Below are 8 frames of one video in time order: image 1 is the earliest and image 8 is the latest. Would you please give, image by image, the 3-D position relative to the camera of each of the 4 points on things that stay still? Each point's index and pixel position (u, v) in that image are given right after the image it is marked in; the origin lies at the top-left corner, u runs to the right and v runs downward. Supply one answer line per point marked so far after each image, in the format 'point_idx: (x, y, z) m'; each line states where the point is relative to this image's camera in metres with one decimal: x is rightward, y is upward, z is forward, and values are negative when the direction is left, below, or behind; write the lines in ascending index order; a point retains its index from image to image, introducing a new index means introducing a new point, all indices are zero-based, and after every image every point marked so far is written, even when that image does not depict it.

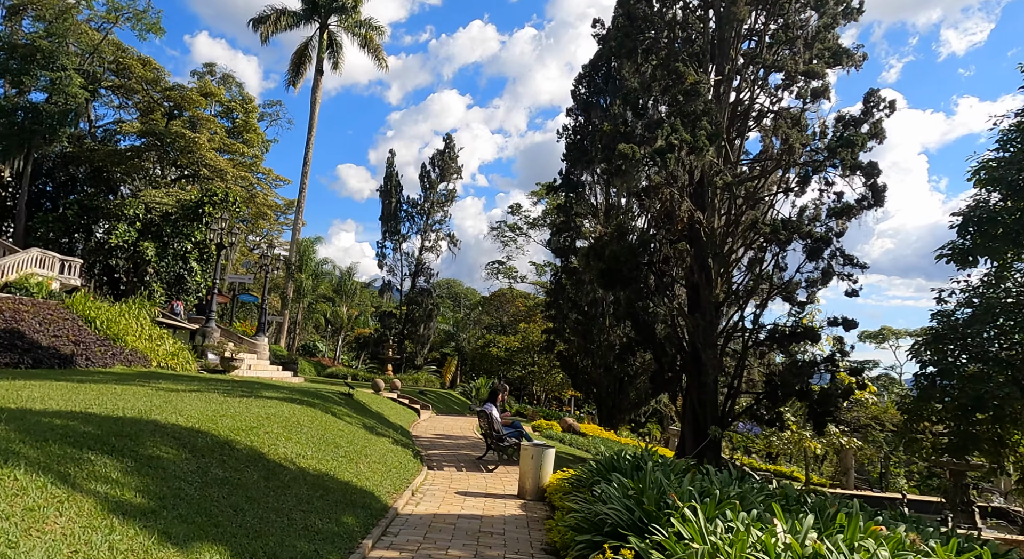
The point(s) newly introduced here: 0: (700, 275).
0: (+4.2, +0.1, +14.9) m
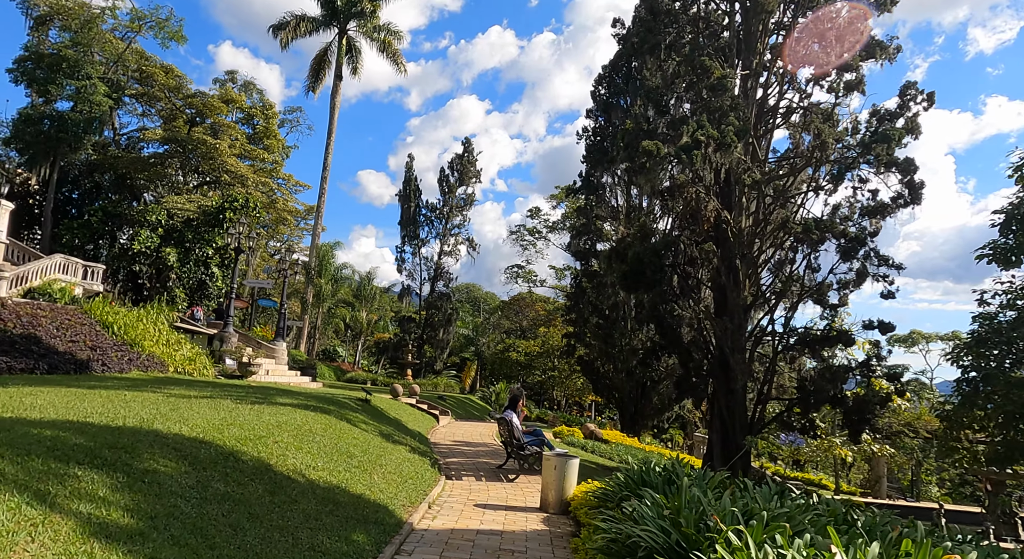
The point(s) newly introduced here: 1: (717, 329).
0: (+4.6, +0.1, +14.4) m
1: (+4.3, -1.0, +14.2) m
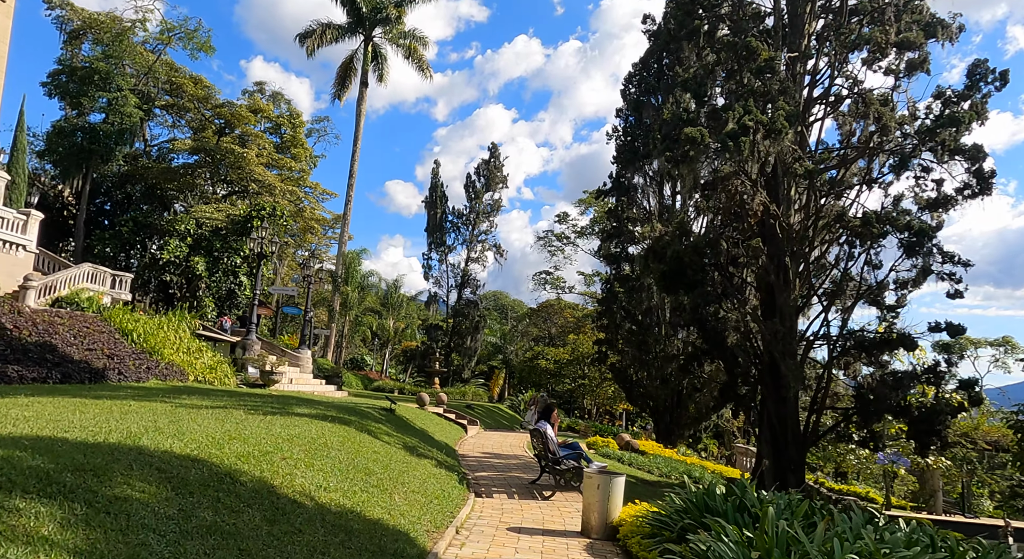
0: (+5.2, +0.1, +13.4) m
1: (+5.0, -1.0, +13.2) m
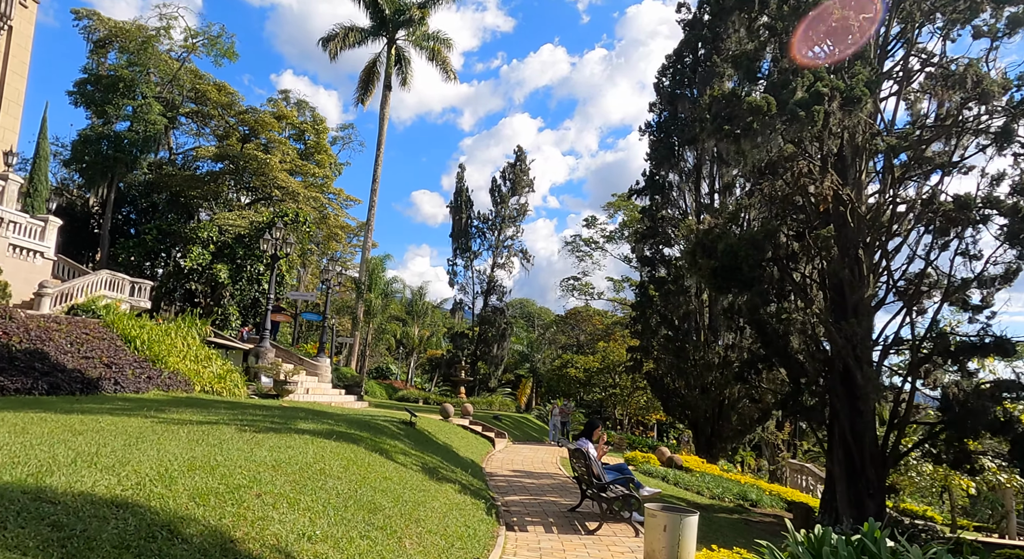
0: (+5.8, +0.2, +11.7) m
1: (+5.5, -1.0, +11.6) m
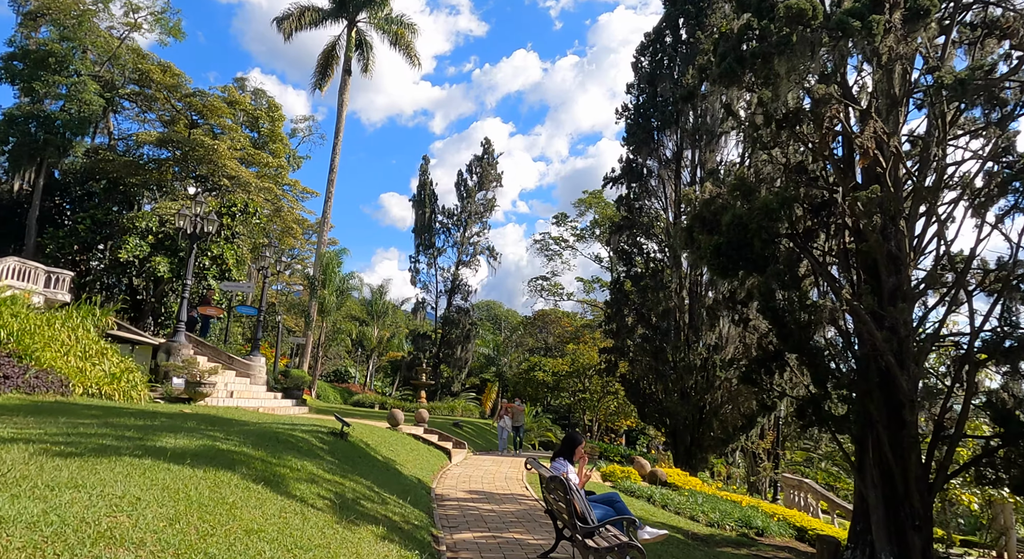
0: (+5.2, +0.5, +9.5) m
1: (+4.9, -0.6, +9.3) m
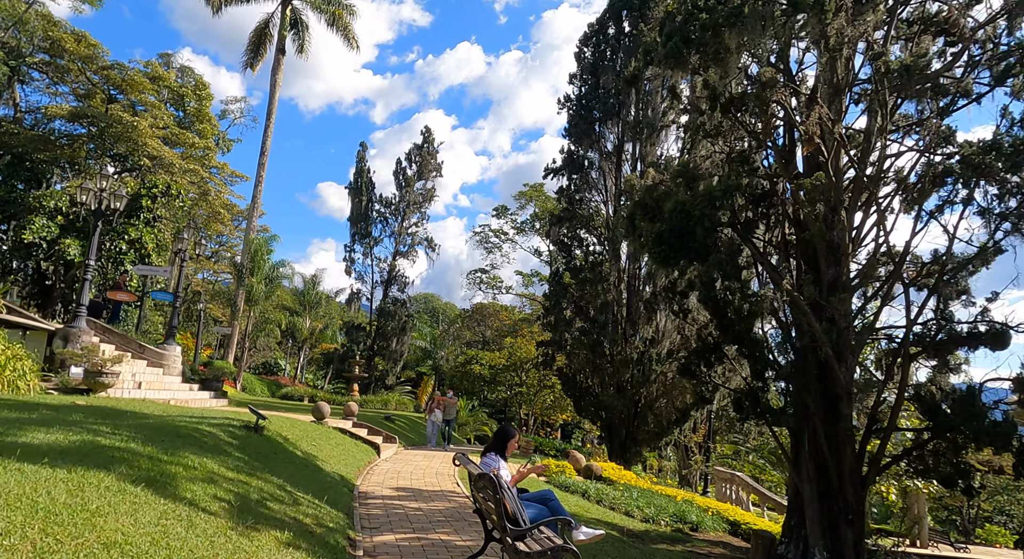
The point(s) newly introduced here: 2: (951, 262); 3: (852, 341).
0: (+4.3, +0.6, +9.3) m
1: (+4.0, -0.5, +9.1) m
2: (+6.2, +0.2, +9.7) m
3: (+4.5, -0.8, +9.1) m
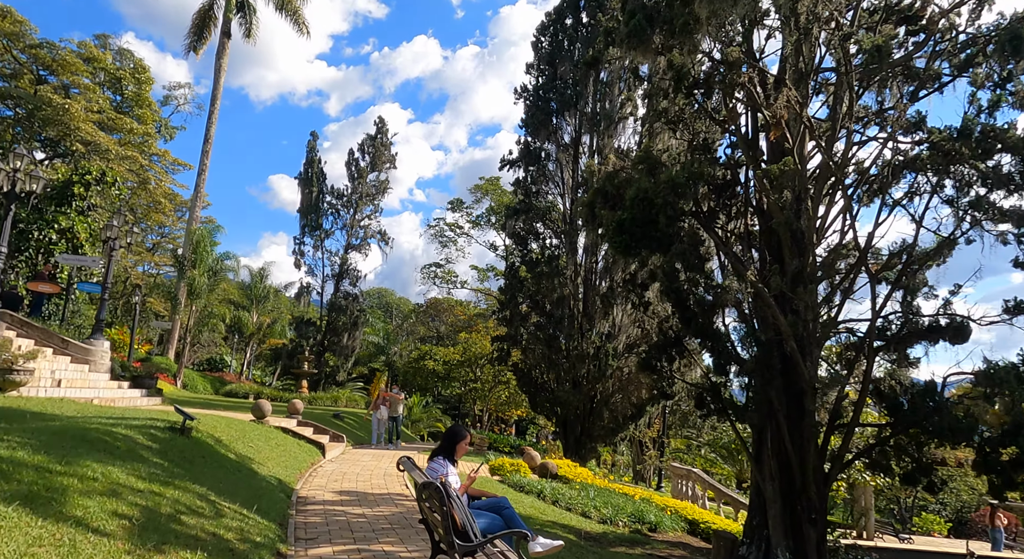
0: (+3.7, +0.7, +9.0) m
1: (+3.4, -0.4, +8.8) m
2: (+5.6, +0.4, +9.5) m
3: (+3.9, -0.7, +8.8) m
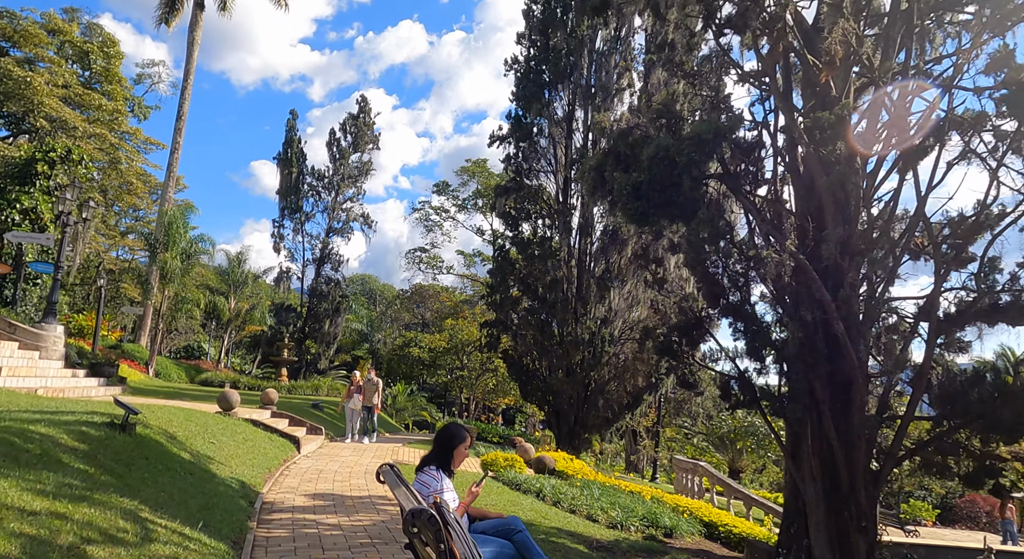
0: (+3.7, +1.0, +7.7) m
1: (+3.5, -0.1, +7.5) m
2: (+5.6, +0.7, +8.3) m
3: (+4.0, -0.4, +7.6) m
